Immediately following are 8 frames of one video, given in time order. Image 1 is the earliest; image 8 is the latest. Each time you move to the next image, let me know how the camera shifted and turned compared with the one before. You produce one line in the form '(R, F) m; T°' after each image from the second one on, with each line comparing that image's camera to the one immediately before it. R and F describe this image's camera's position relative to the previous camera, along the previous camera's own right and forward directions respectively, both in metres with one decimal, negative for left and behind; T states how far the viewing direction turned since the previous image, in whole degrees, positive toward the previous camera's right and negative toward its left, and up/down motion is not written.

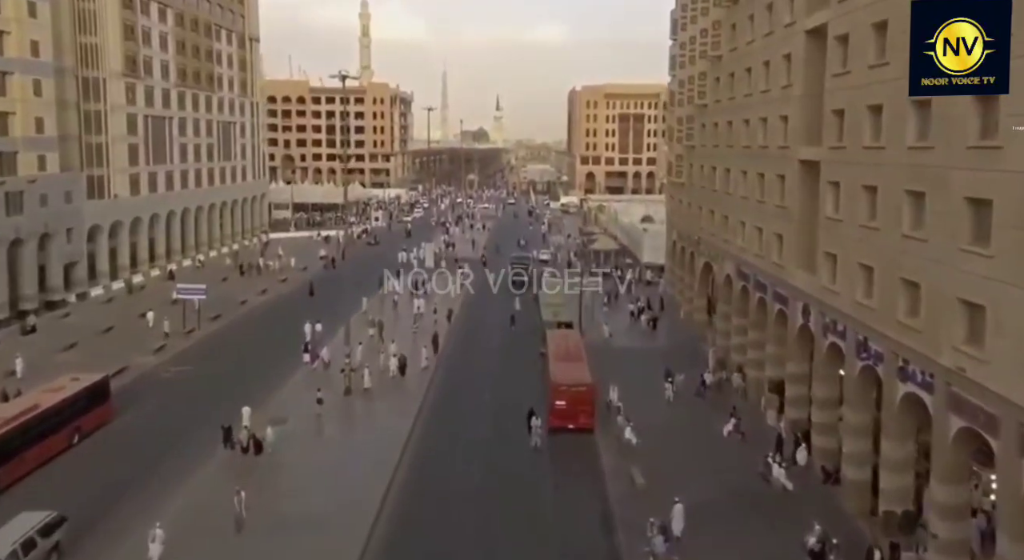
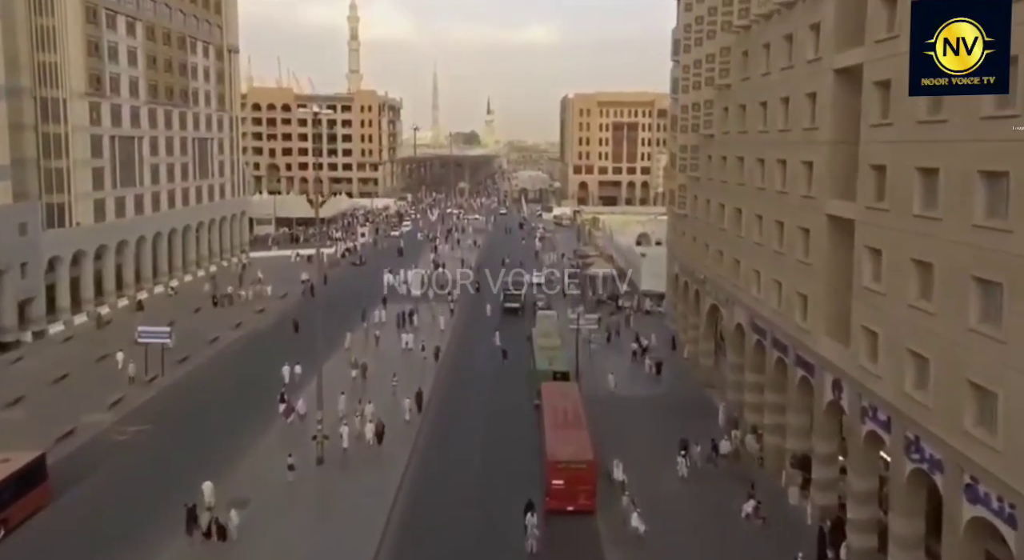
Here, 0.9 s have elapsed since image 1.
(0.0, +2.9) m; +1°
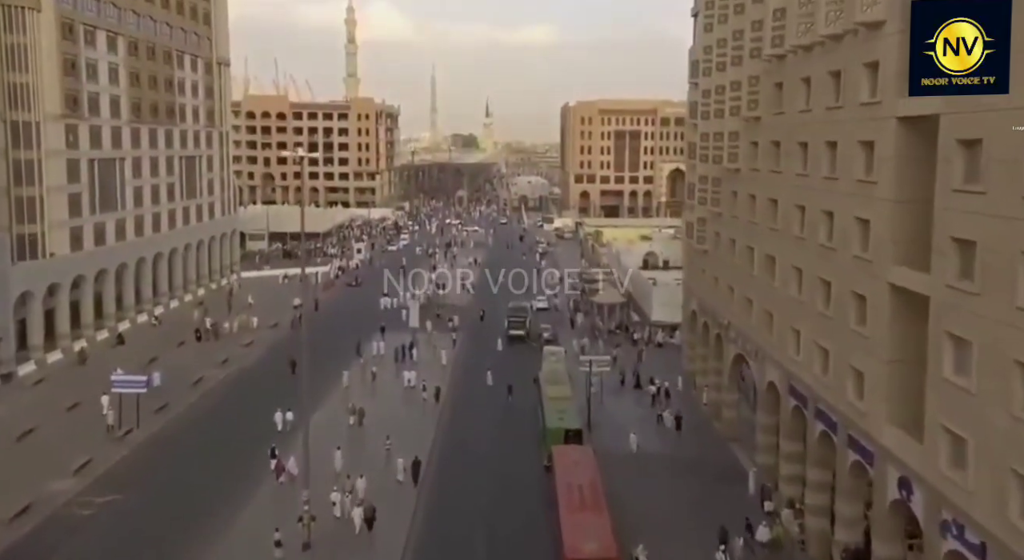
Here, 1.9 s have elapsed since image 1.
(-0.3, +2.8) m; 0°
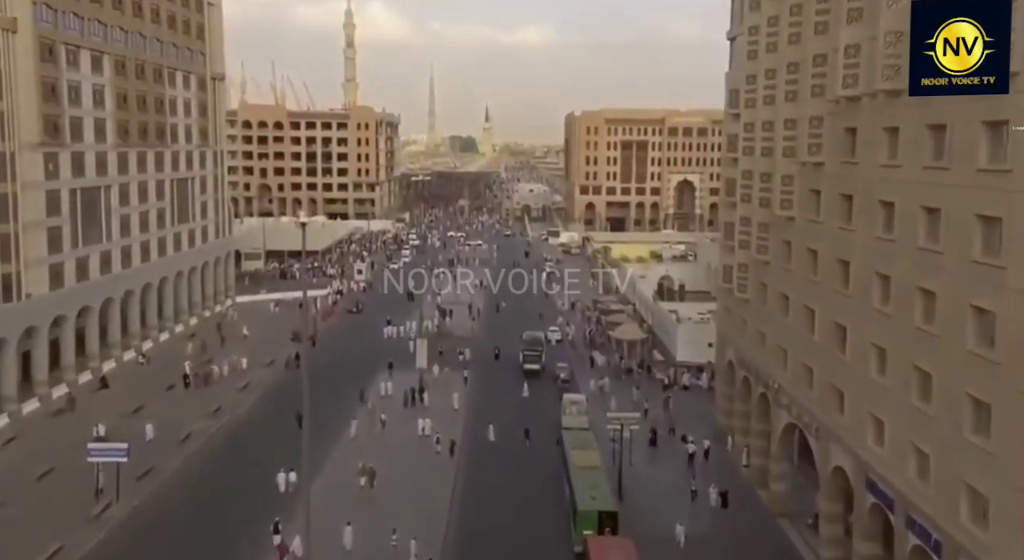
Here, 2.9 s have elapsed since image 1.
(-0.8, +3.3) m; 0°
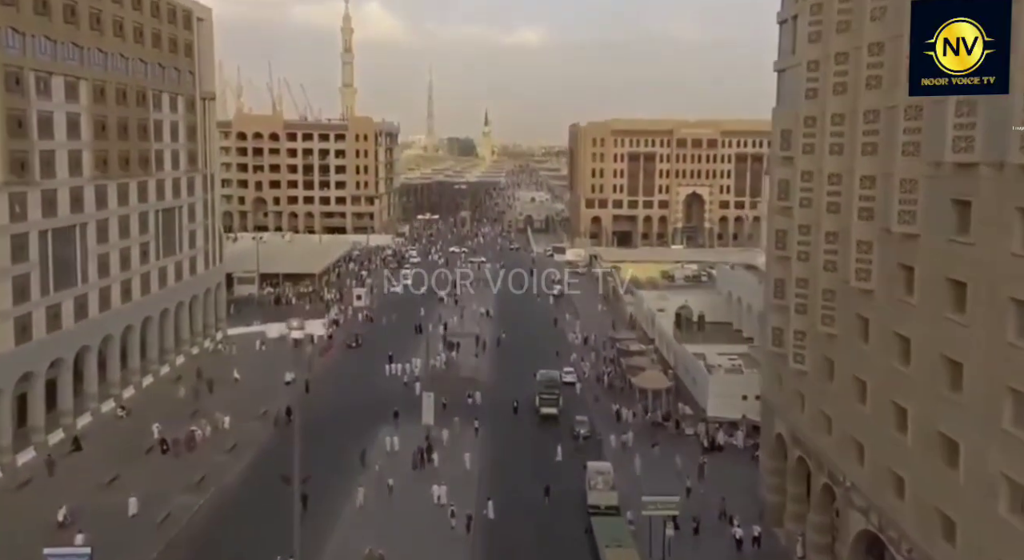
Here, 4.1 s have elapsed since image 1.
(-0.8, +4.0) m; 0°
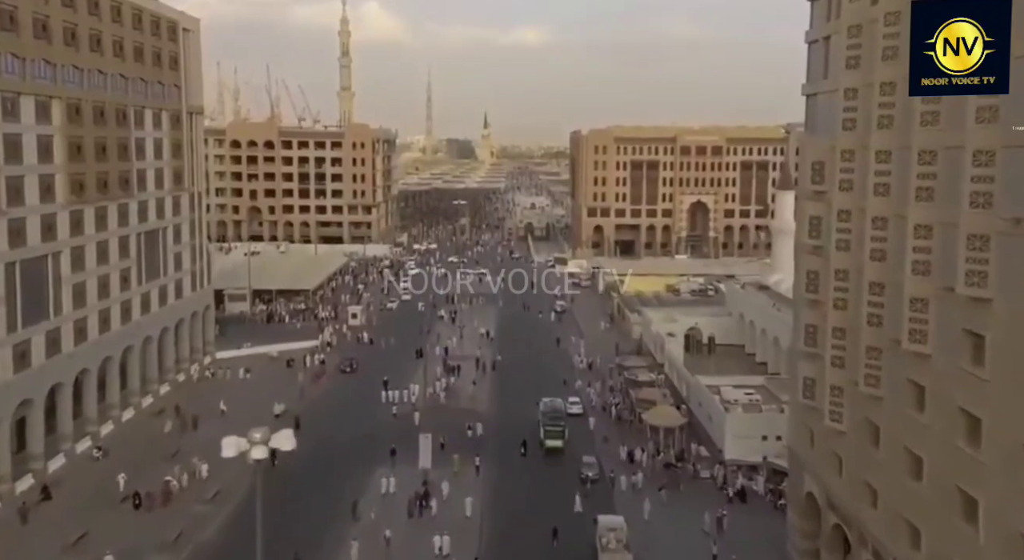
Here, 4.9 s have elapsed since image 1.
(-0.2, +2.7) m; 0°
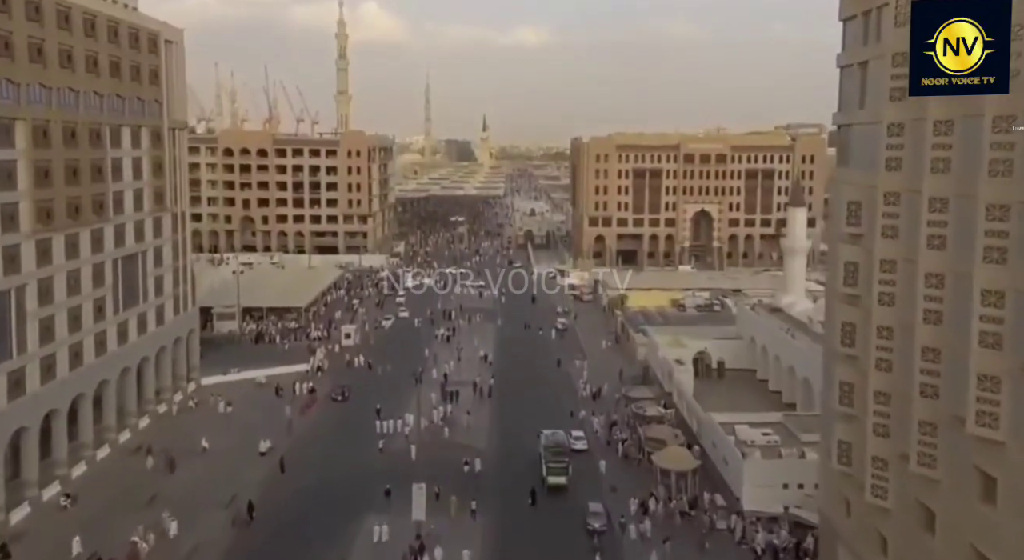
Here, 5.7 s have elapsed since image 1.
(0.0, +2.8) m; 0°
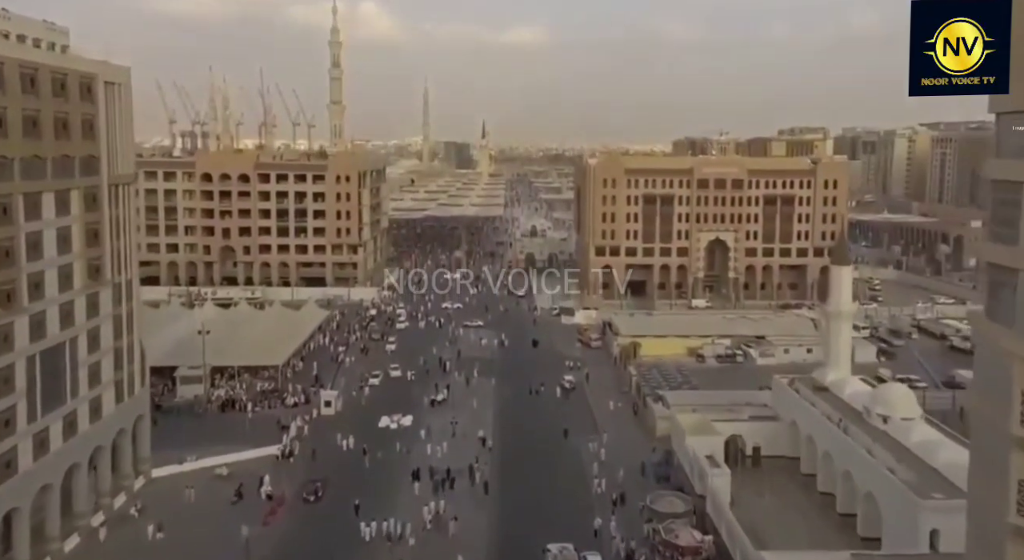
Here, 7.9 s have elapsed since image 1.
(-0.2, +8.0) m; 0°
